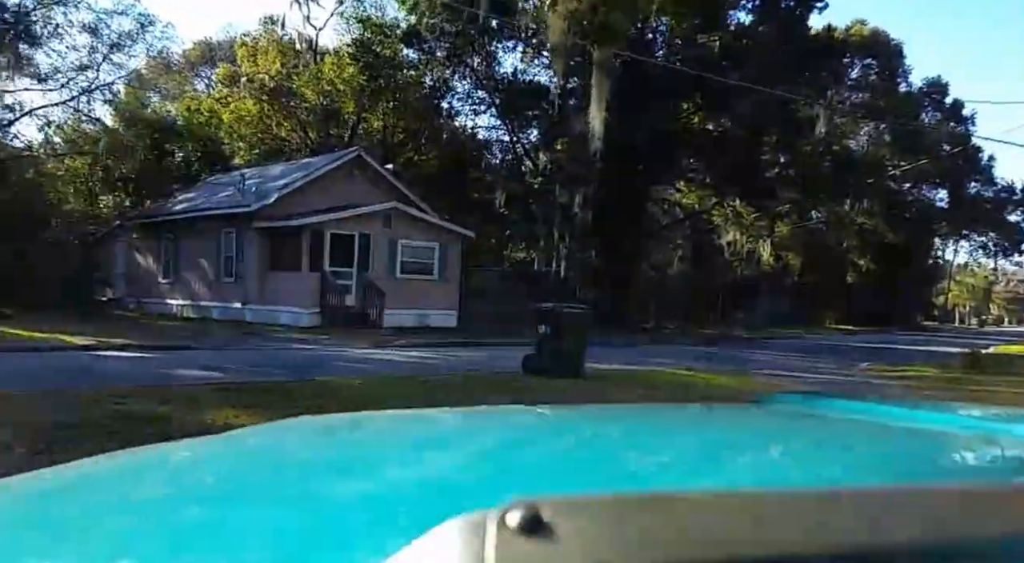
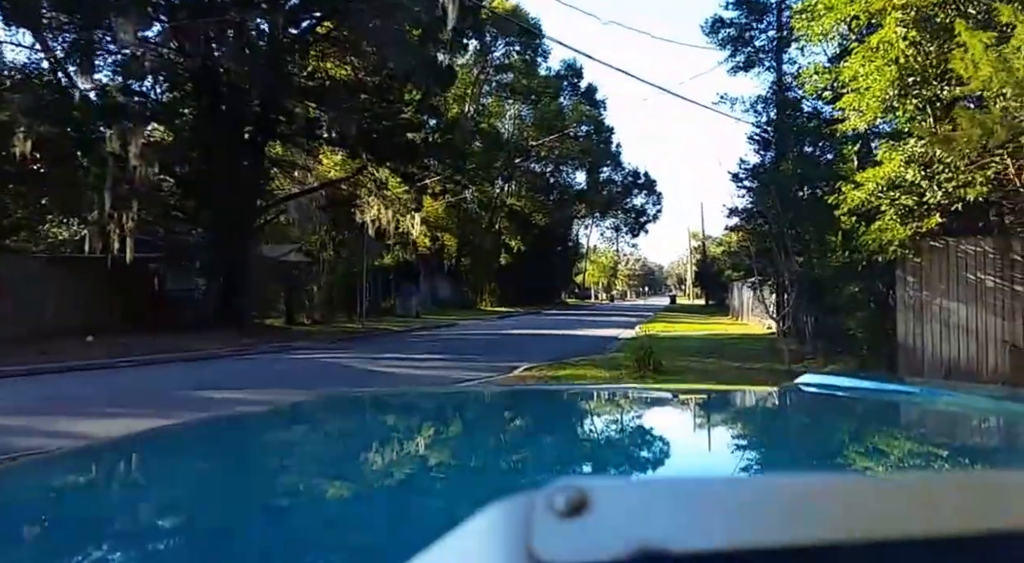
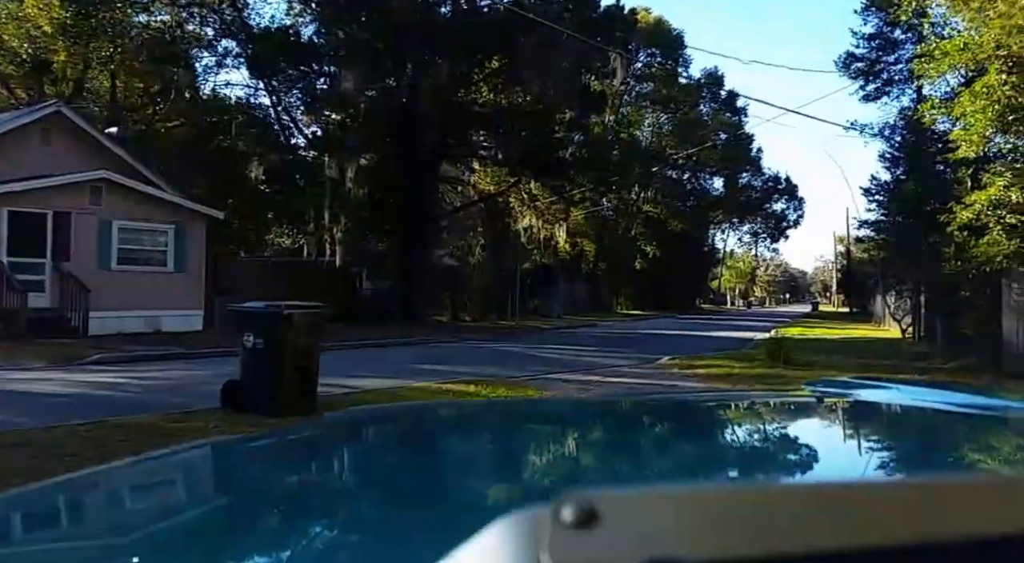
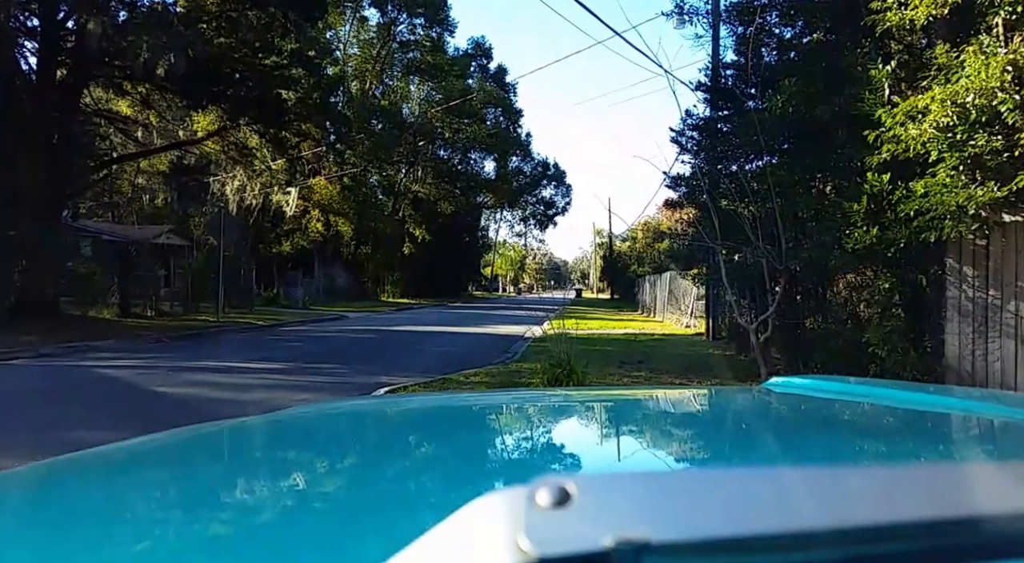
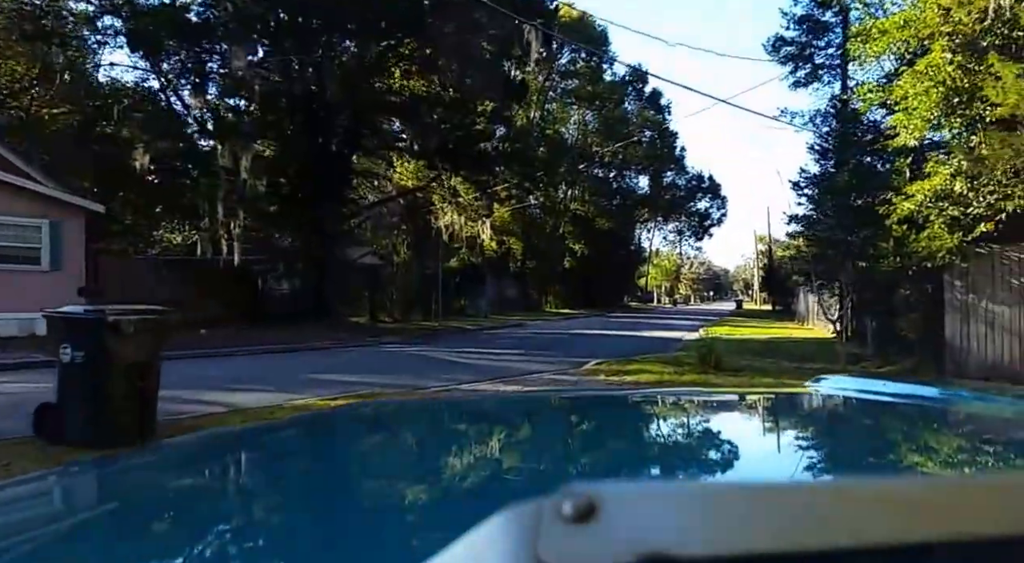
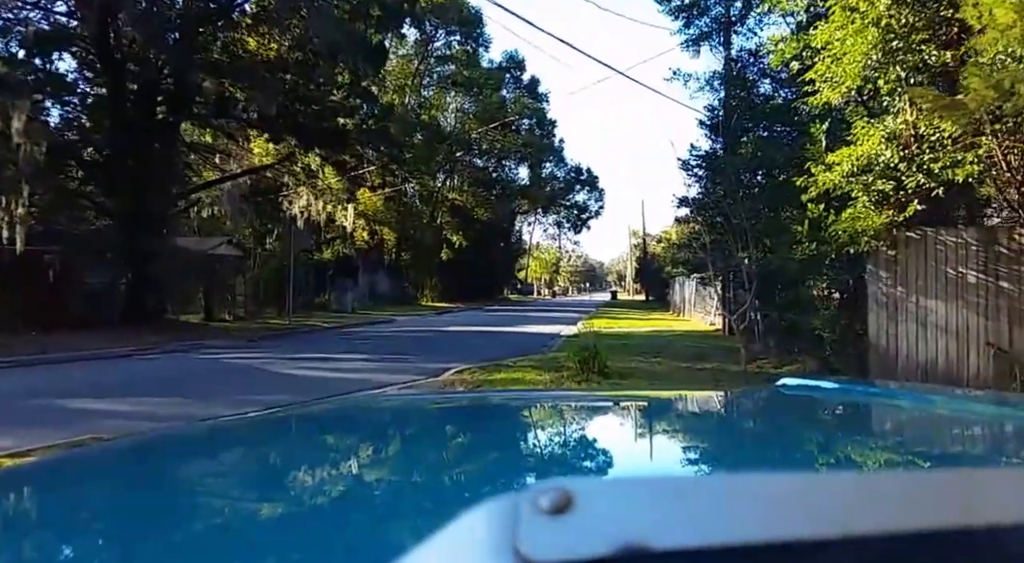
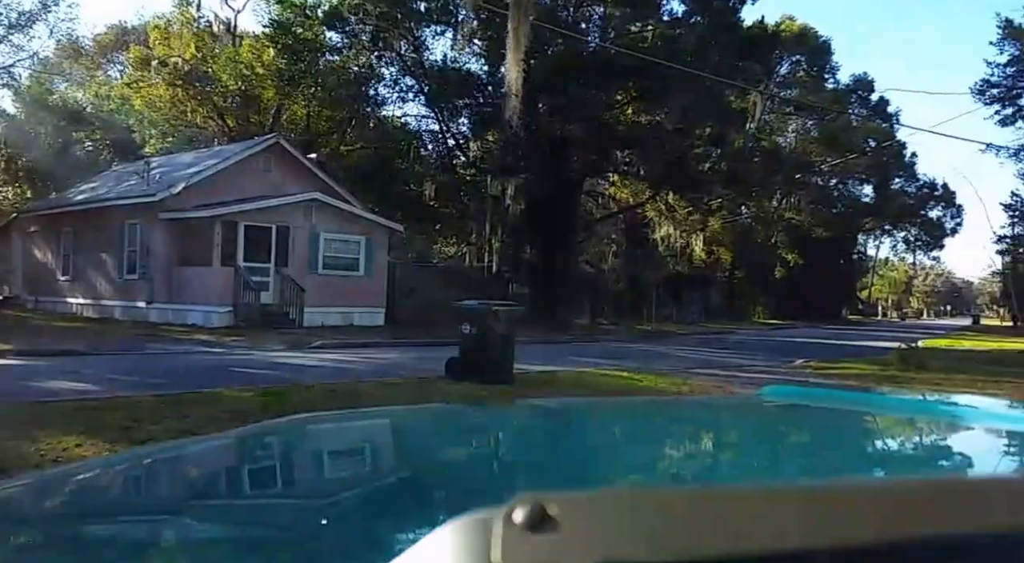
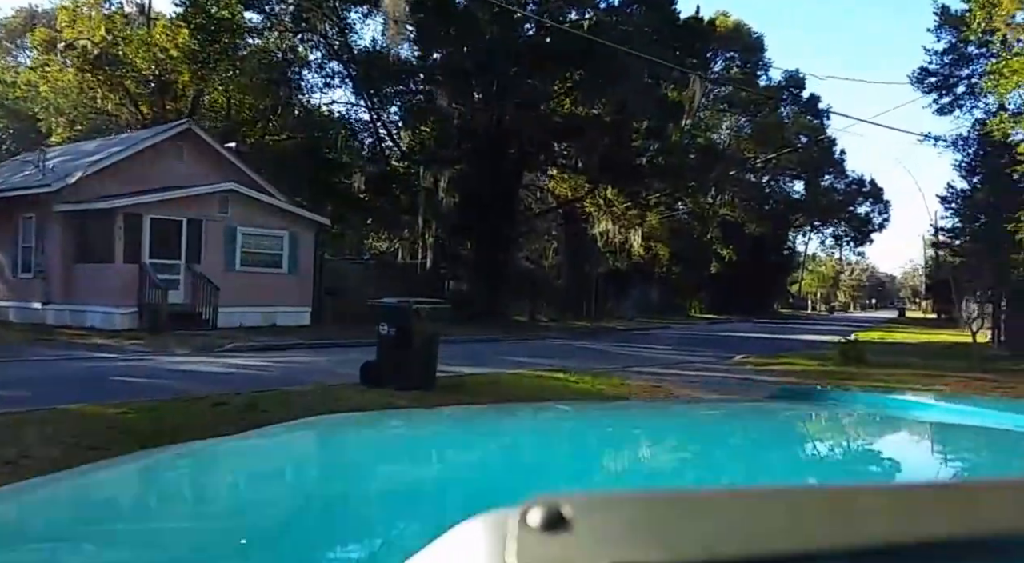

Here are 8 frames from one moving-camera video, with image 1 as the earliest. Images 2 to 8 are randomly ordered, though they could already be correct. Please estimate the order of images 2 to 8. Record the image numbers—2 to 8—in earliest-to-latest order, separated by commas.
7, 8, 3, 5, 2, 6, 4
